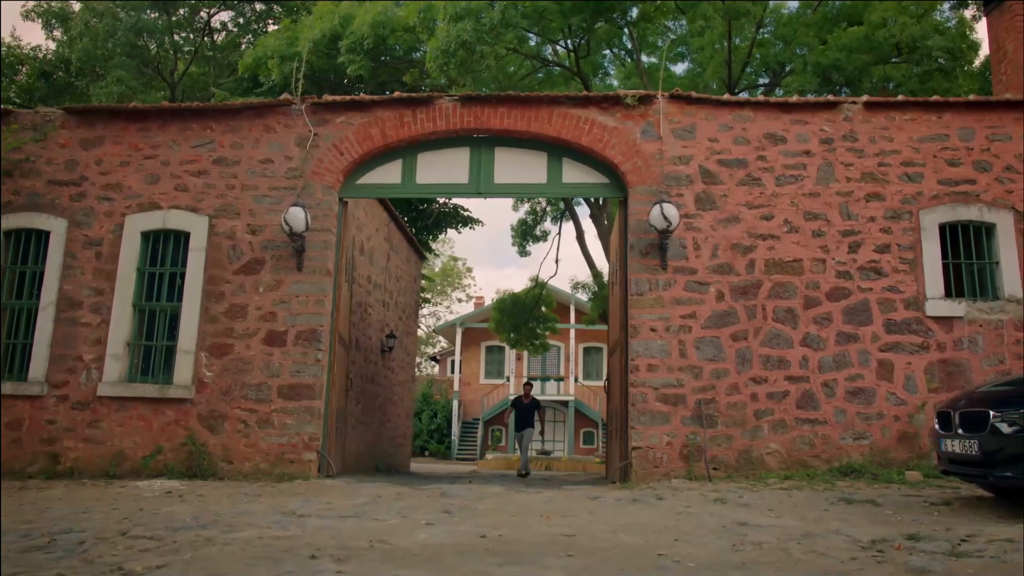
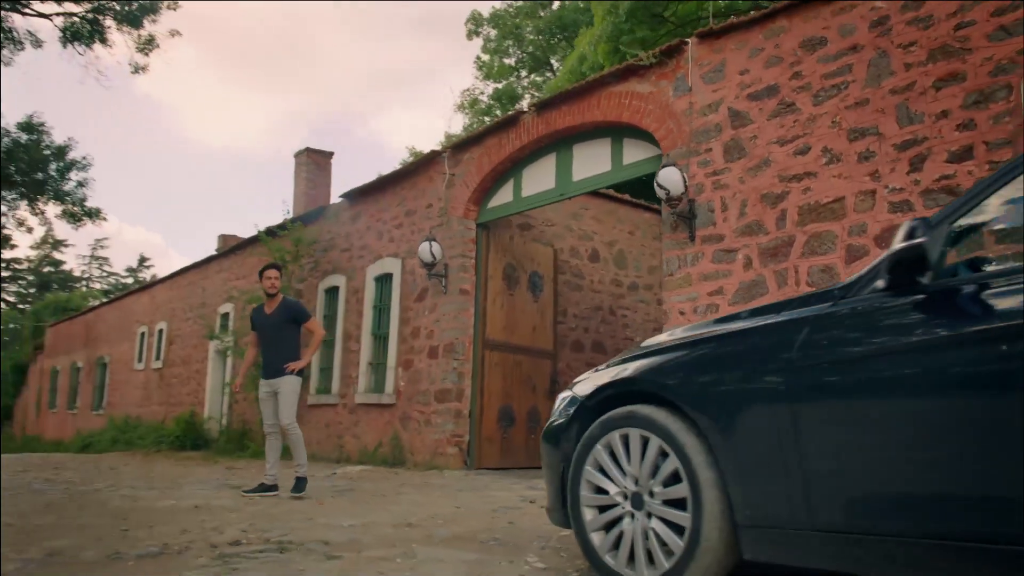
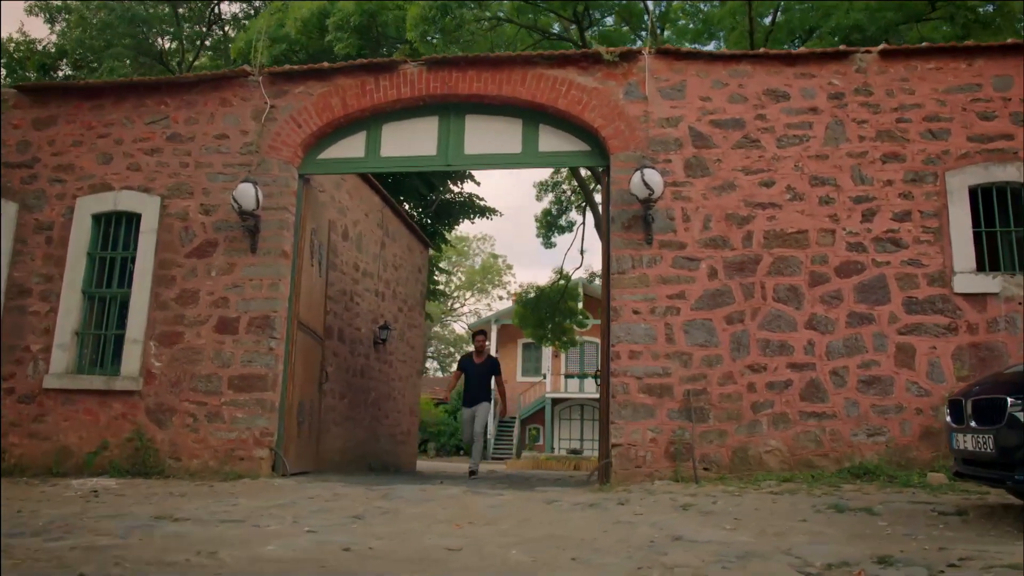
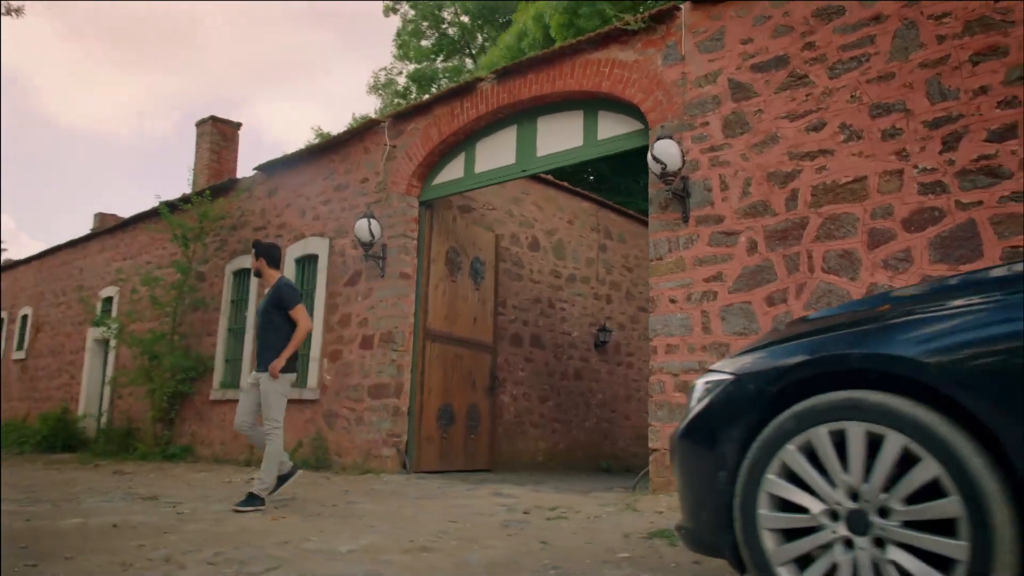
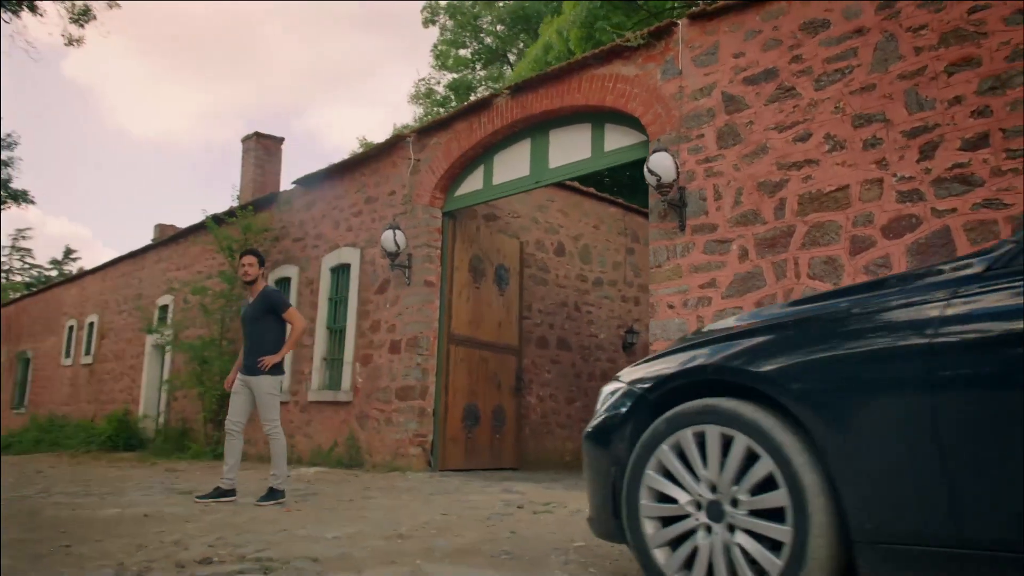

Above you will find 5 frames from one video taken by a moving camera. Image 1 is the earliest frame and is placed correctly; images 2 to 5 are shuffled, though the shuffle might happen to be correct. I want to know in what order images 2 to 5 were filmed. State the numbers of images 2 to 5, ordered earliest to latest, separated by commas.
3, 4, 5, 2
